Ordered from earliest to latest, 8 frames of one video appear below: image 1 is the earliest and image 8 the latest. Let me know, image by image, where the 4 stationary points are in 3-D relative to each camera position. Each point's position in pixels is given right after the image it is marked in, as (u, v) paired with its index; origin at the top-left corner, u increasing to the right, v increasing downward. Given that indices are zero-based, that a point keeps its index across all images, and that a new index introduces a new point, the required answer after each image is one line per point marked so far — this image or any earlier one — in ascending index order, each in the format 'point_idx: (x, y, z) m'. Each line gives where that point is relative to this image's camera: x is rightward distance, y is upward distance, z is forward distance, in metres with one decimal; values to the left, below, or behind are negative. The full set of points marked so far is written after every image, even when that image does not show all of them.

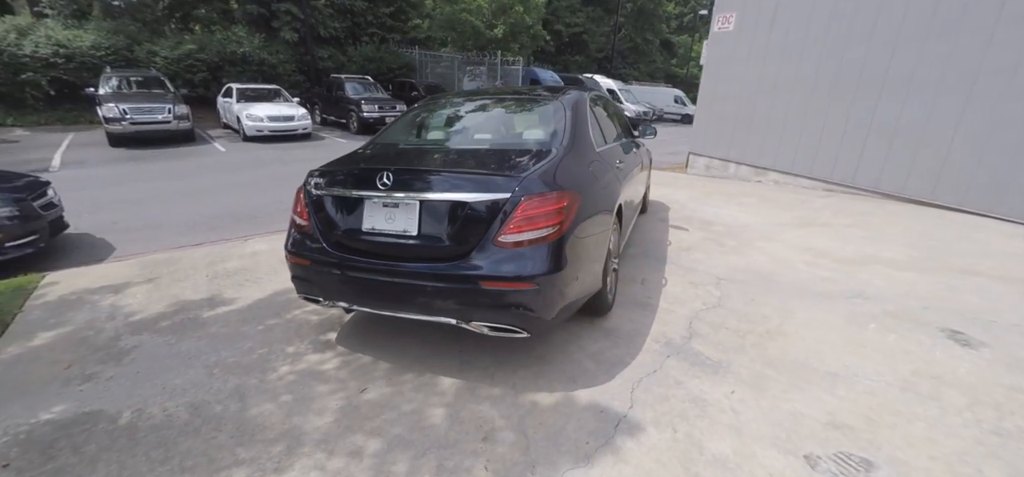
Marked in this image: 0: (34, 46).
0: (-12.5, +4.9, +12.0) m
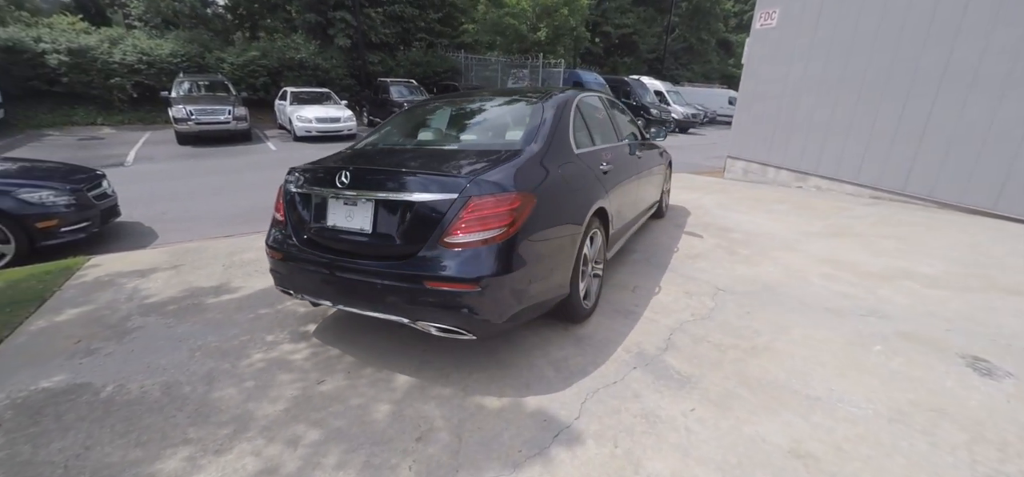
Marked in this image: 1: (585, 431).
0: (-11.3, +5.3, +13.3) m
1: (+0.3, -0.9, +2.2) m
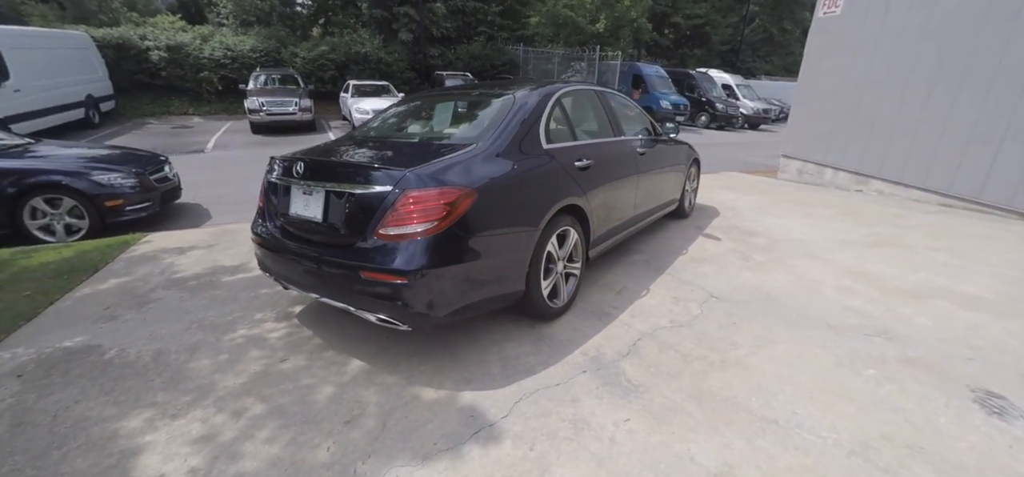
0: (-9.7, +5.9, +14.8) m
1: (0.0, -0.9, +2.2) m
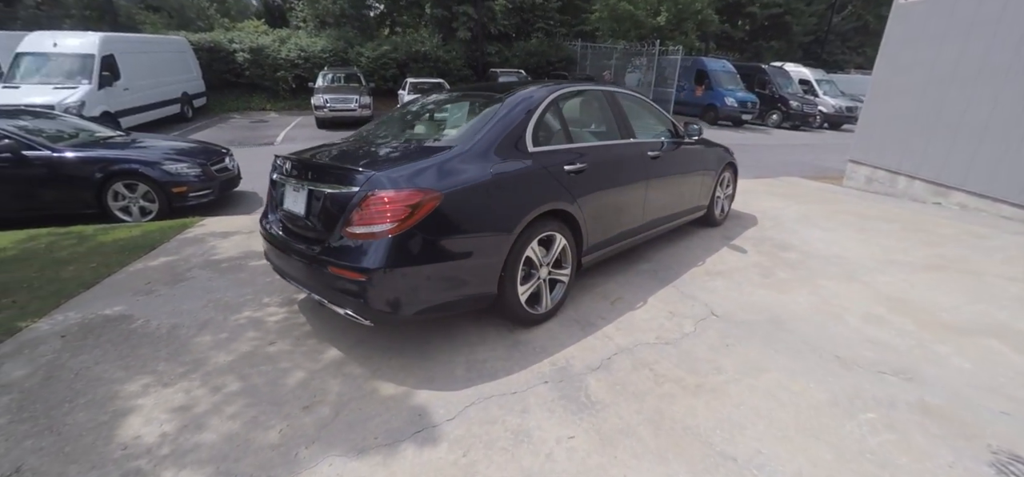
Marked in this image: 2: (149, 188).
0: (-7.7, +6.4, +16.0) m
1: (-0.3, -0.9, +2.2) m
2: (-4.6, +0.6, +5.9) m
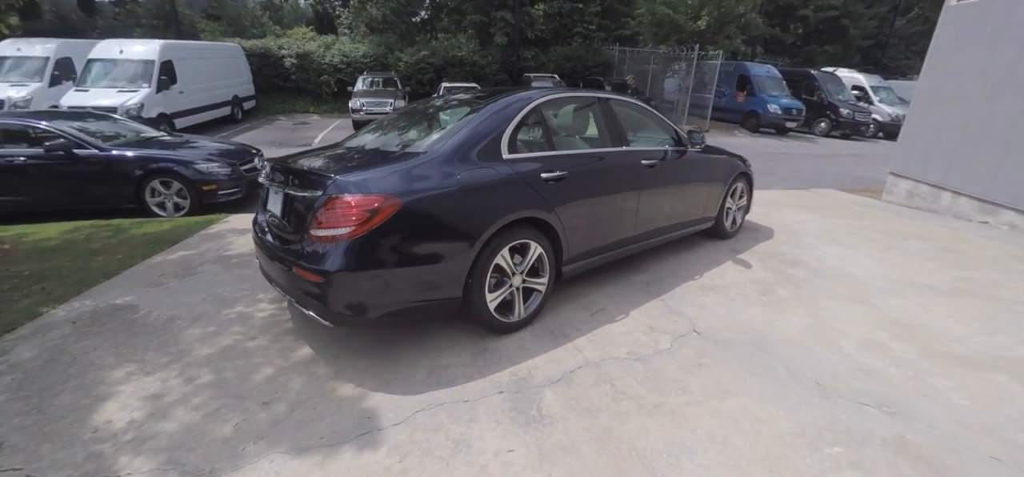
0: (-6.4, +6.5, +16.7) m
1: (-0.6, -0.9, +2.2) m
2: (-4.5, +0.7, +6.3) m
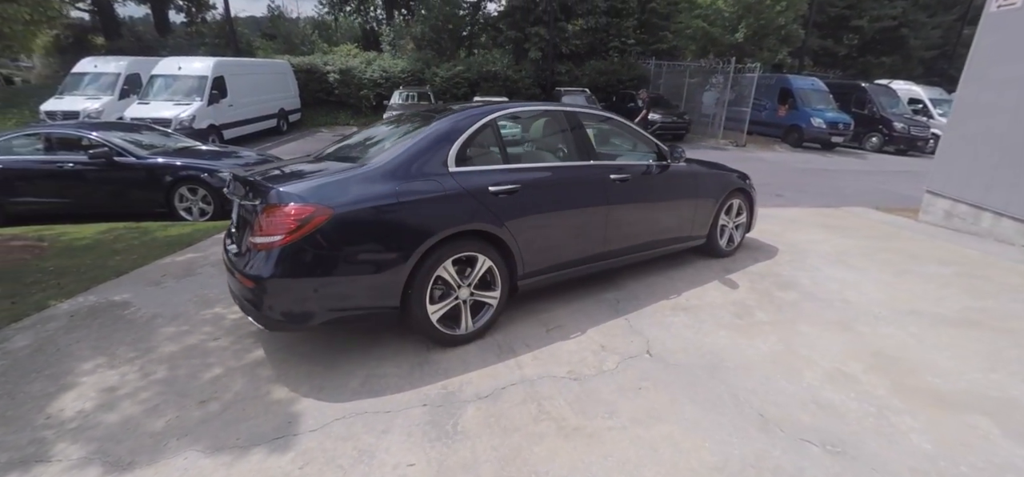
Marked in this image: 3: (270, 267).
0: (-5.1, +6.2, +17.4) m
1: (-1.0, -1.0, +2.2) m
2: (-4.4, +0.7, +6.8) m
3: (-1.3, -0.1, +2.5) m
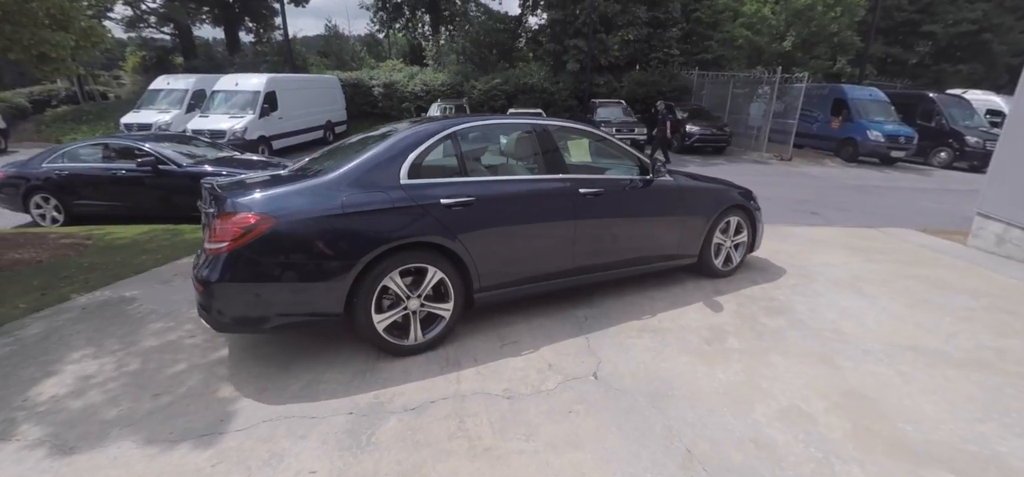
0: (-3.6, +5.9, +18.0) m
1: (-1.4, -1.0, +2.3) m
2: (-4.2, +0.6, +7.2) m
3: (-1.6, -0.2, +2.6) m
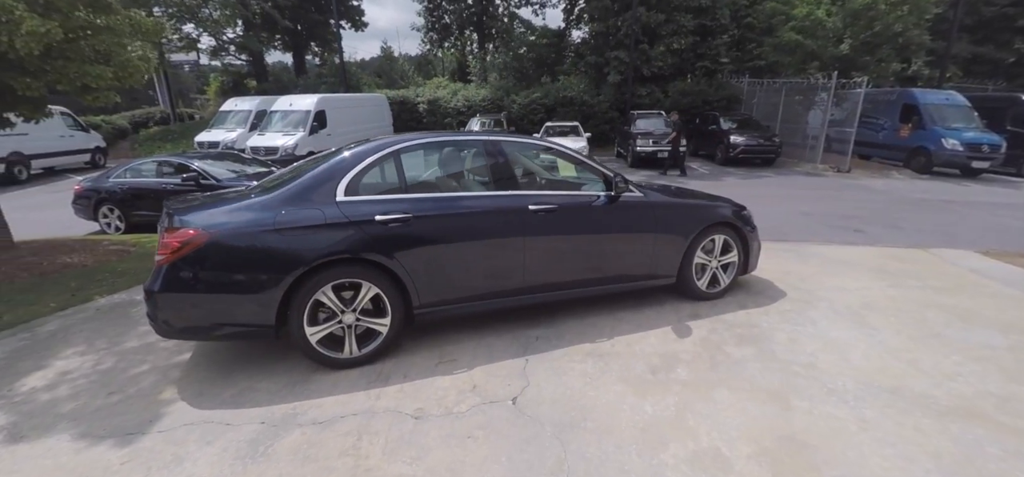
0: (-1.9, +5.4, +18.4) m
1: (-1.9, -1.1, +2.4) m
2: (-4.0, +0.5, +7.8) m
3: (-2.1, -0.2, +2.8) m
